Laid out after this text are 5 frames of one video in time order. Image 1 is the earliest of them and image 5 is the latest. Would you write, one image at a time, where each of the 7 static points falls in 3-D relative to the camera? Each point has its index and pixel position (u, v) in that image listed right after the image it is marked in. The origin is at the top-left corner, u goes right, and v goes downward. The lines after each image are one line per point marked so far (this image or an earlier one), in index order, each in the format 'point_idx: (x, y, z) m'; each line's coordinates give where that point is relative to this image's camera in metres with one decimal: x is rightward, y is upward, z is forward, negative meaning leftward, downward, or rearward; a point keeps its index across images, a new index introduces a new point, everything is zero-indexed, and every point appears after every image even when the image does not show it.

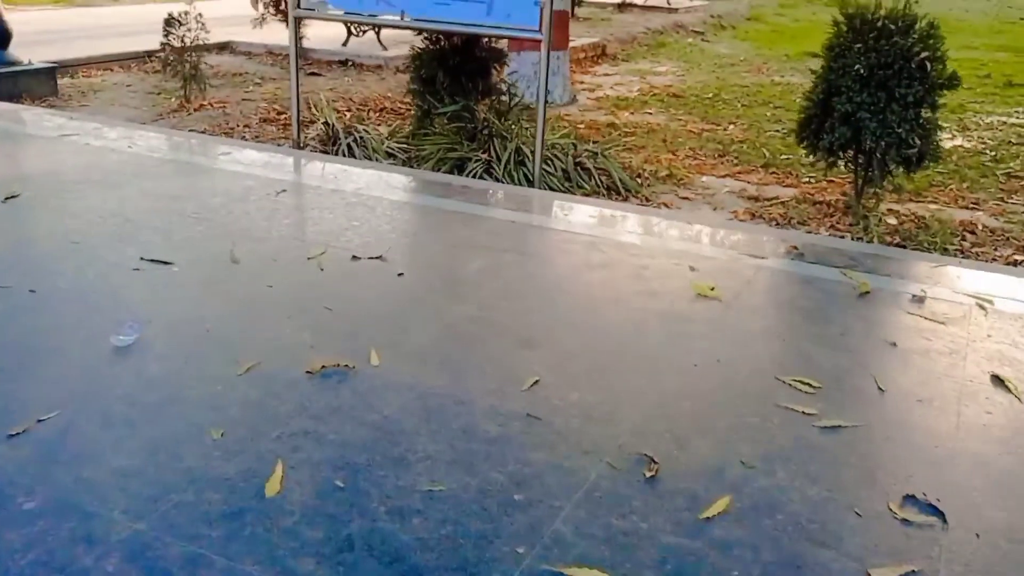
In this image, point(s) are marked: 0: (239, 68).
0: (-2.9, +2.4, +10.0) m
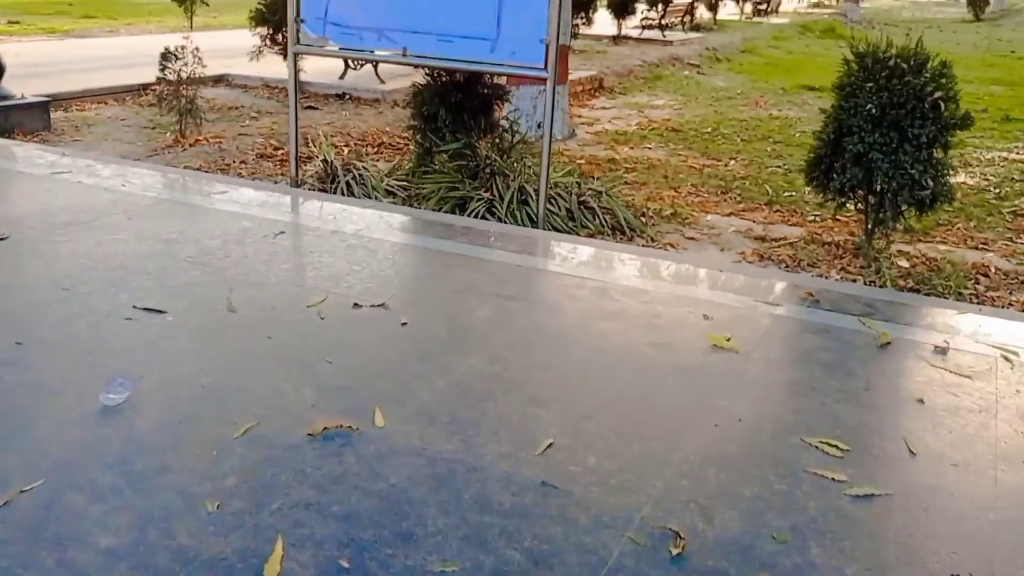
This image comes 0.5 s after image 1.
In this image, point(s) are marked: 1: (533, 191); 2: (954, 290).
0: (-3.0, +2.0, +9.9) m
1: (+0.1, +0.6, +6.0) m
2: (+2.5, 0.0, +5.2) m
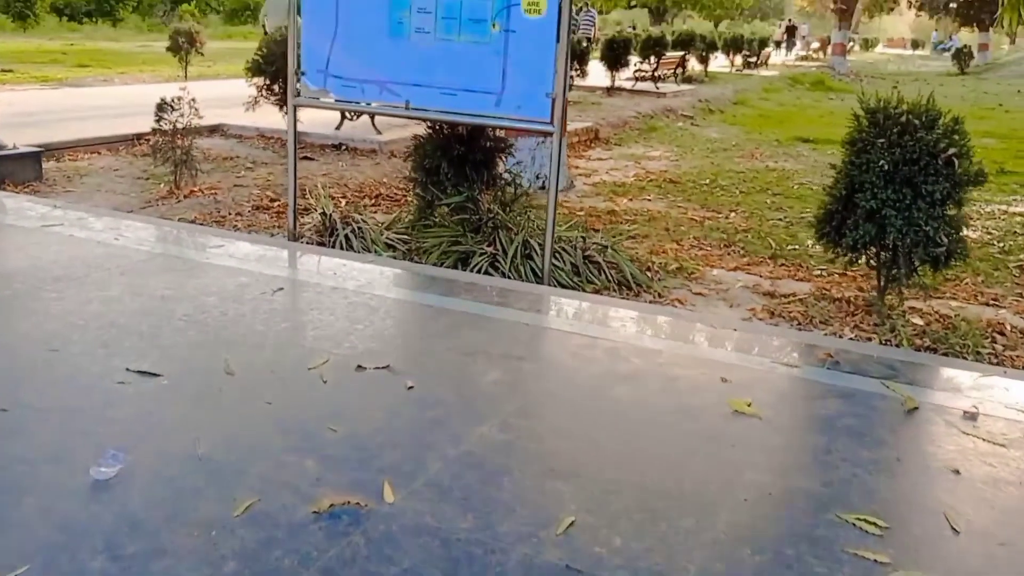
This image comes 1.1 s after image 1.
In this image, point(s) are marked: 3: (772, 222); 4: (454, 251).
0: (-3.0, +1.4, +9.8) m
1: (+0.2, +0.3, +5.8) m
2: (+2.5, -0.3, +5.0) m
3: (+2.5, +0.6, +8.9) m
4: (-0.4, +0.2, +5.9) m
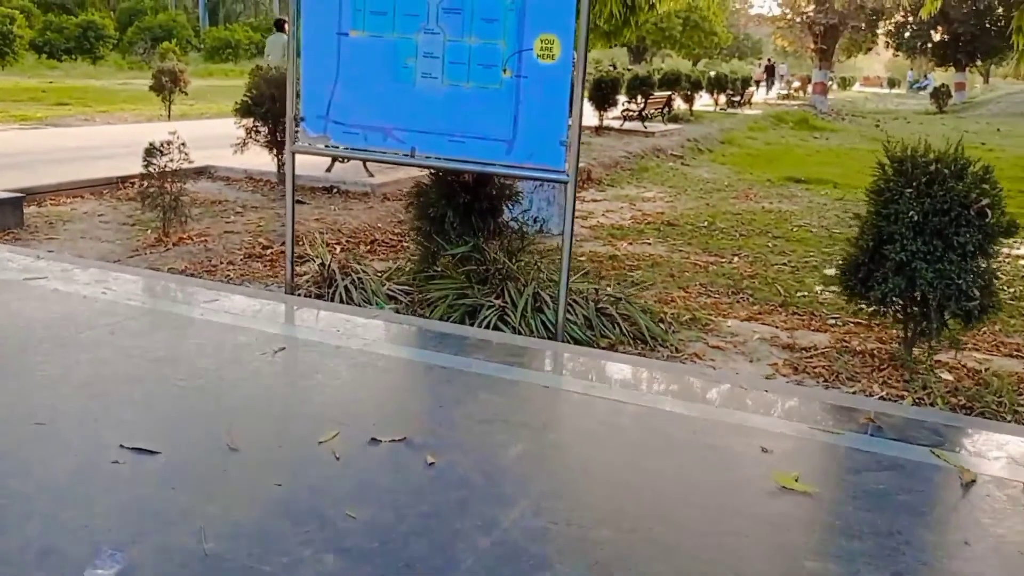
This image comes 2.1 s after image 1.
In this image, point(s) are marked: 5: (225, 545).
0: (-3.0, +1.0, +9.5) m
1: (+0.2, -0.1, +5.6) m
2: (+2.6, -0.6, +4.8) m
3: (+2.5, +0.2, +8.7) m
4: (-0.3, -0.1, +5.6) m
5: (-0.8, -0.7, +2.7) m
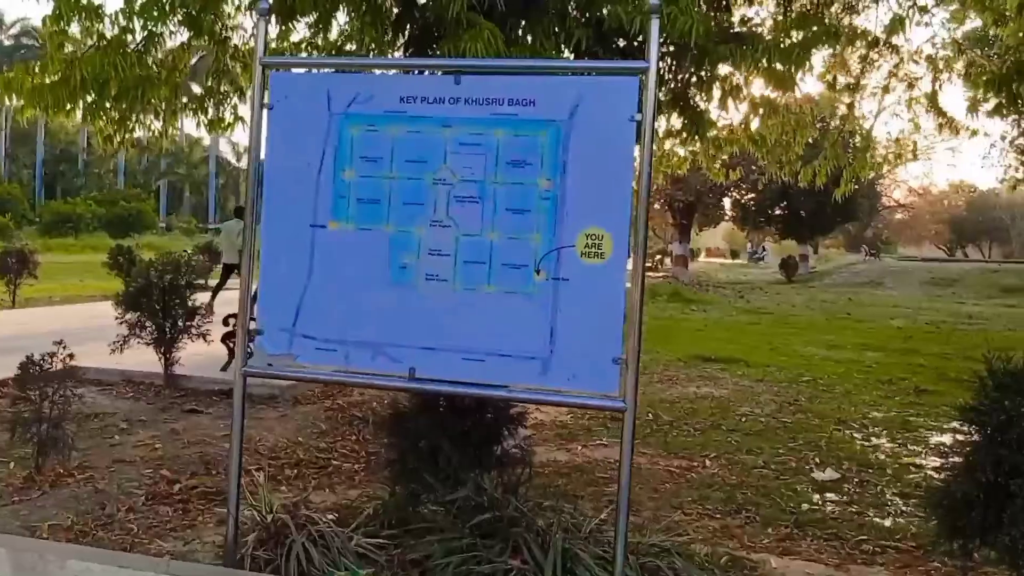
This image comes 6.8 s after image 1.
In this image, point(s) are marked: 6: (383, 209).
0: (-3.5, -1.0, +7.9) m
1: (+0.3, -1.2, +4.4) m
2: (+2.8, -1.6, +3.9) m
3: (+2.0, -1.5, +7.8) m
4: (-0.2, -1.3, +4.3) m
5: (-0.3, -1.4, +1.3) m
6: (-0.6, +0.4, +4.2) m
